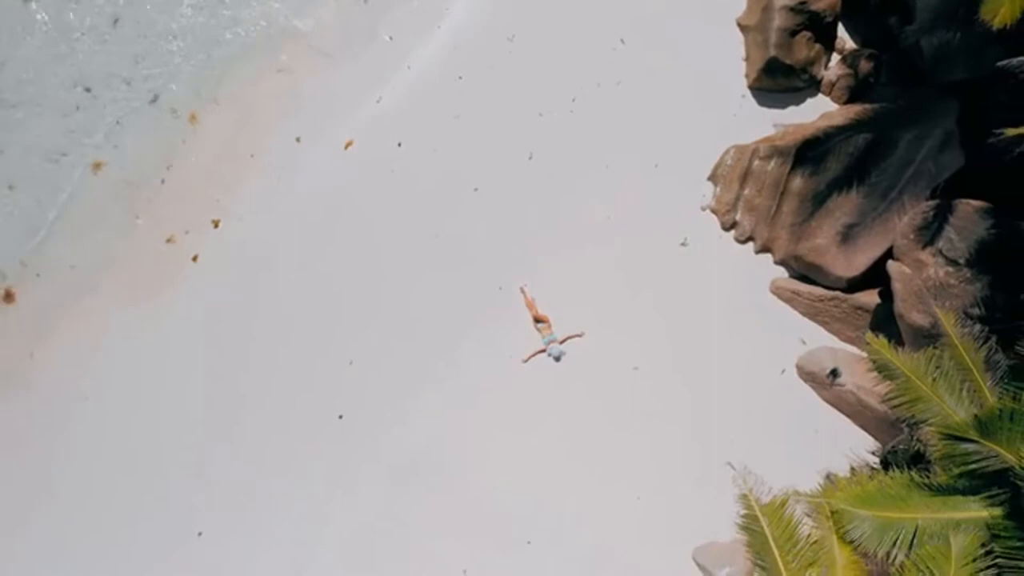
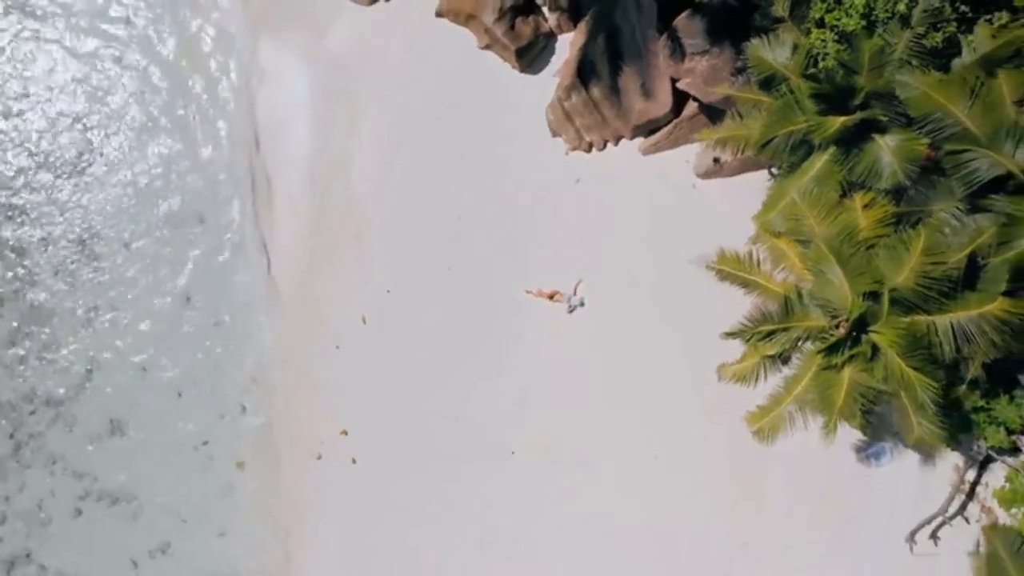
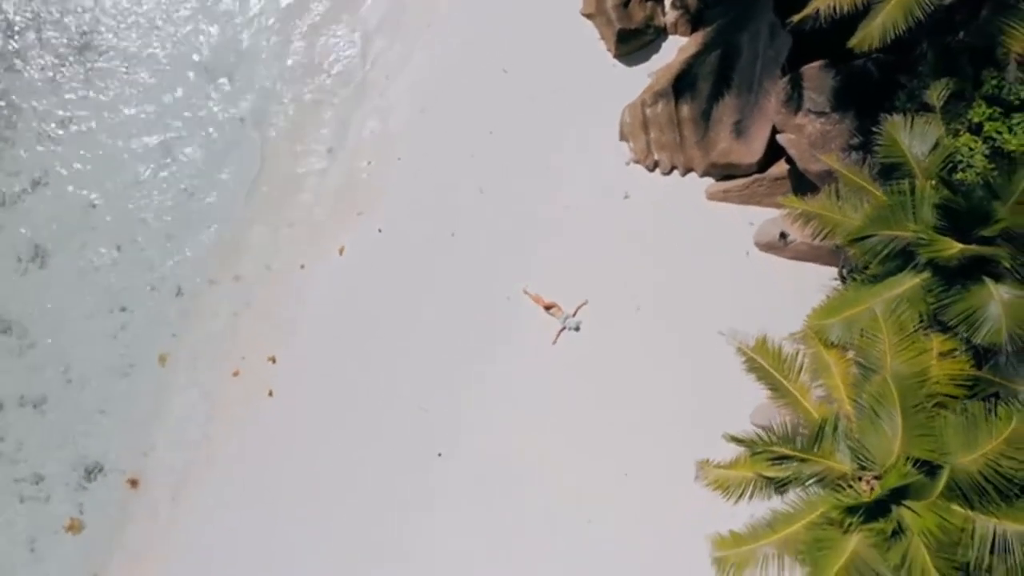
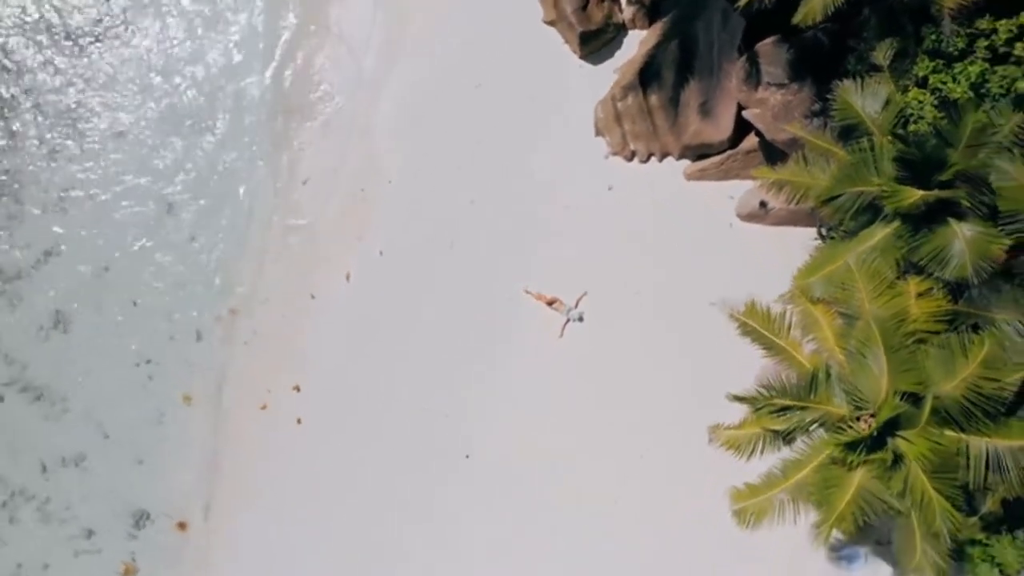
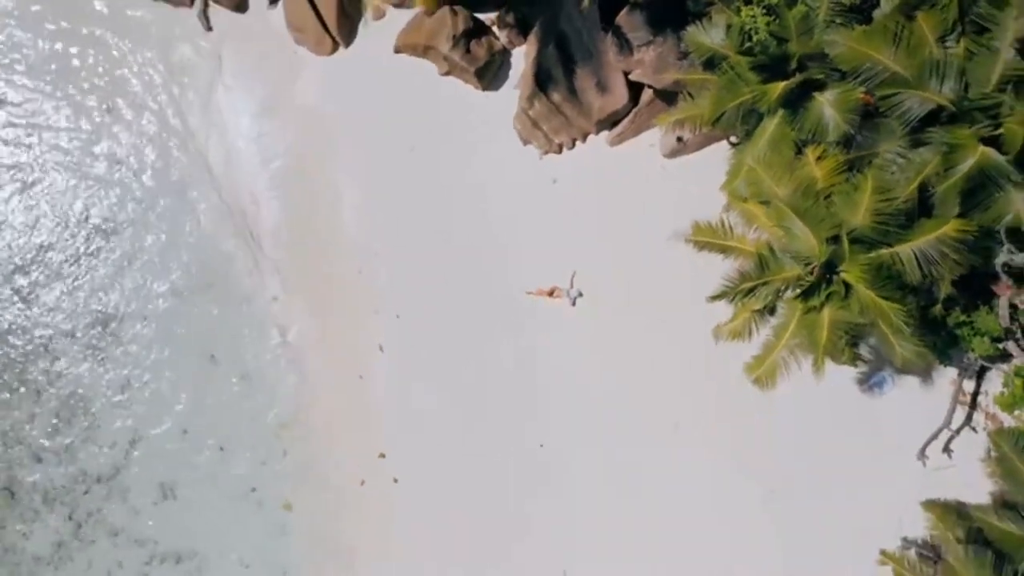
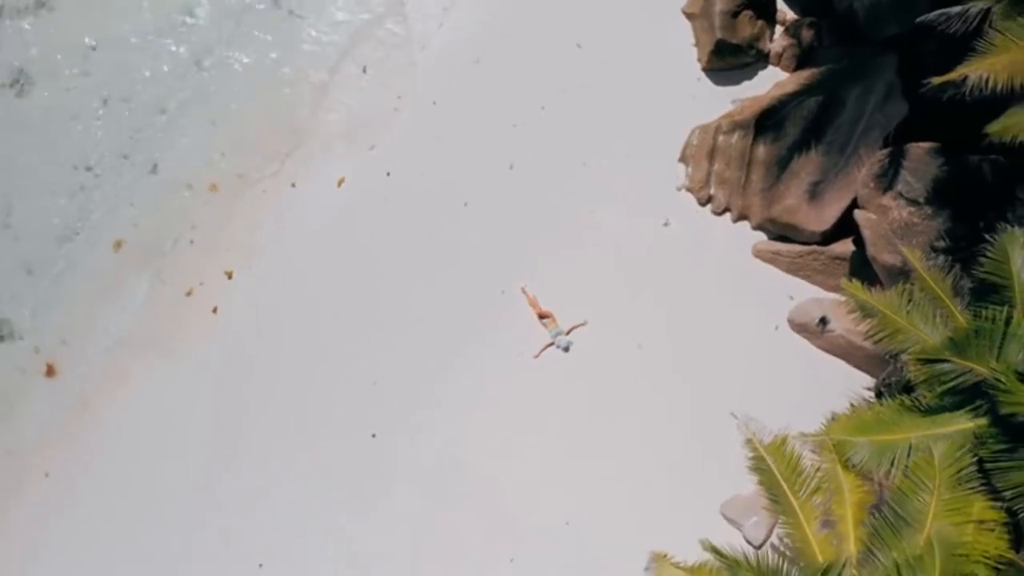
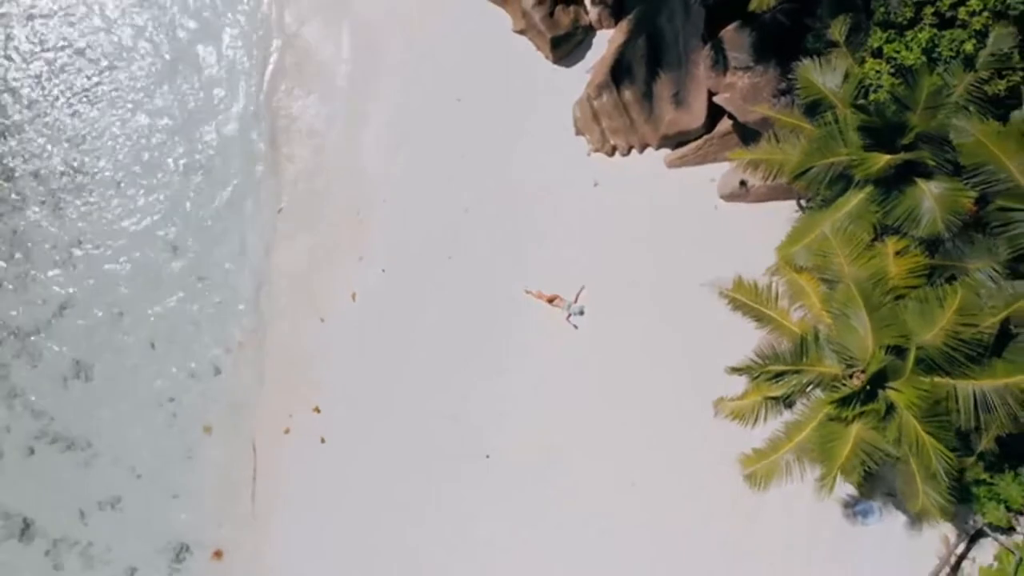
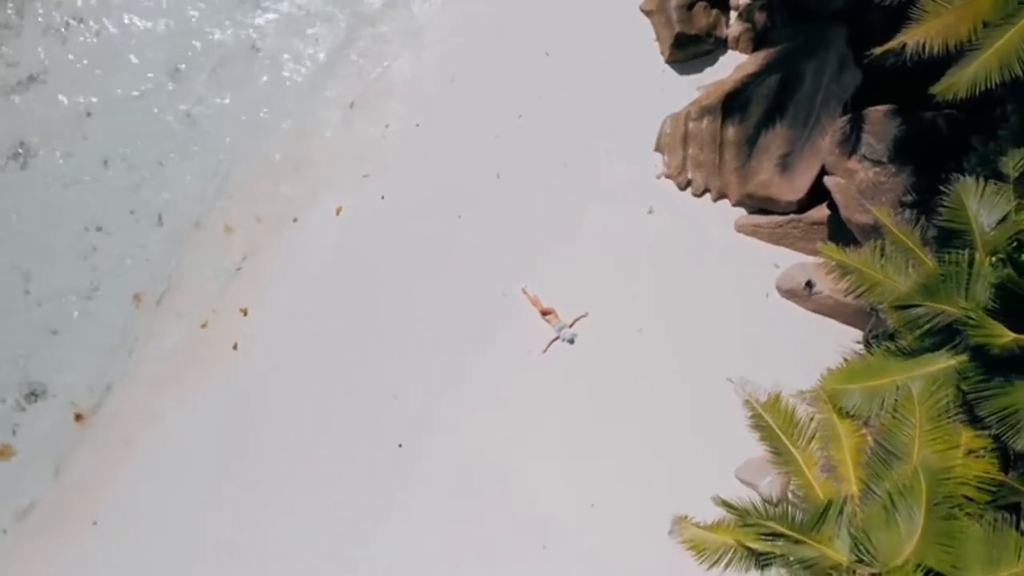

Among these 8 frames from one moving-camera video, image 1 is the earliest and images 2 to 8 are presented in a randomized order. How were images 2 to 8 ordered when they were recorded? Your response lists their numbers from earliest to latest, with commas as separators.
6, 8, 3, 4, 7, 2, 5
